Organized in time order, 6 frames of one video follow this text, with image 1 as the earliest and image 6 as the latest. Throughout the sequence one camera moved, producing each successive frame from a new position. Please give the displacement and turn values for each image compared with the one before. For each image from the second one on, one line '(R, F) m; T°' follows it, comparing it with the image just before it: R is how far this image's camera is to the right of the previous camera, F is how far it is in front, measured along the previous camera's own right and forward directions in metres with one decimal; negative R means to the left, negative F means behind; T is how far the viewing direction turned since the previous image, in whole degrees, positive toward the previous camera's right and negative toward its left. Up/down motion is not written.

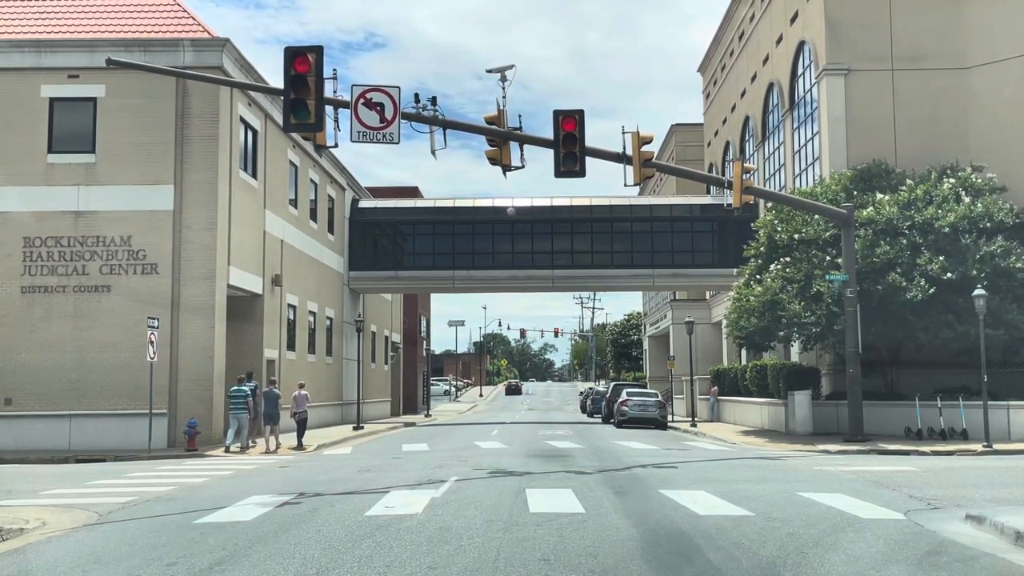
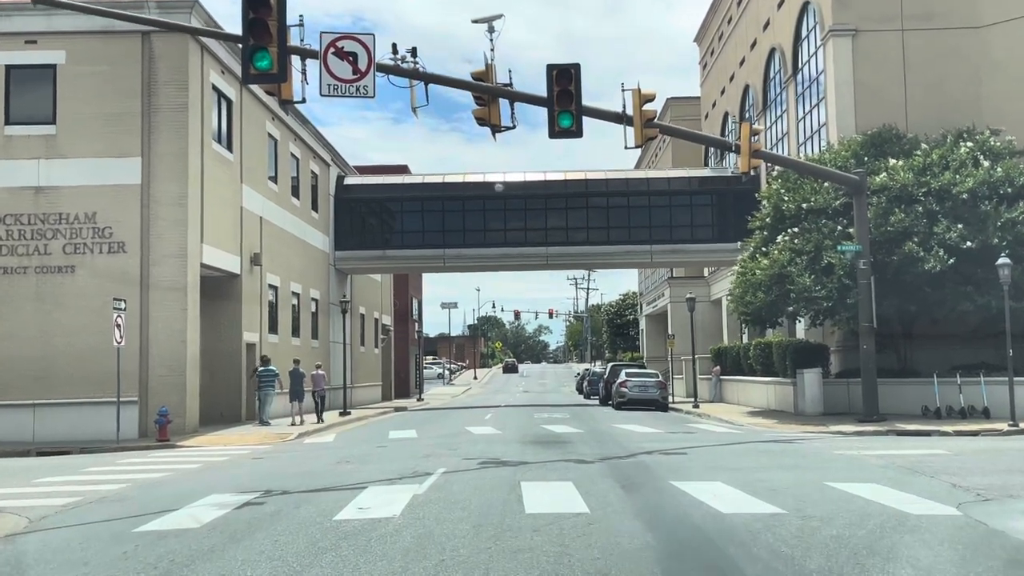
(0.0, +1.5) m; 0°
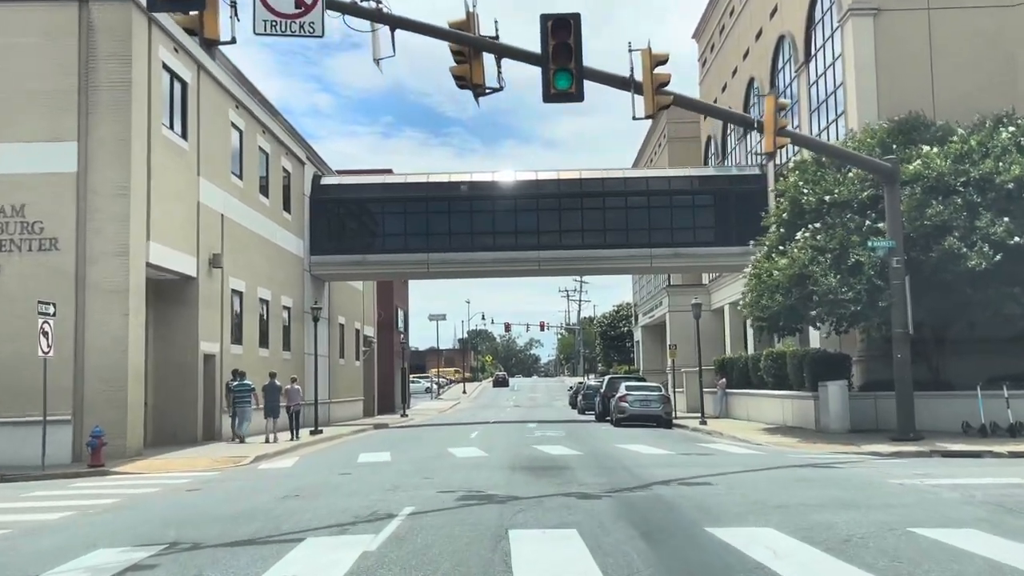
(+0.1, +2.7) m; +1°
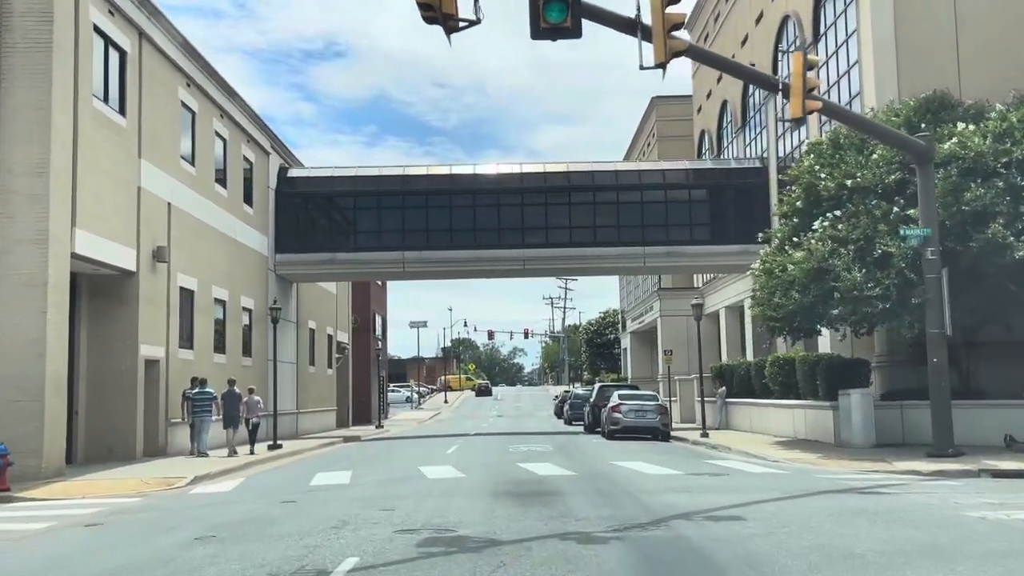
(0.0, +2.6) m; +1°
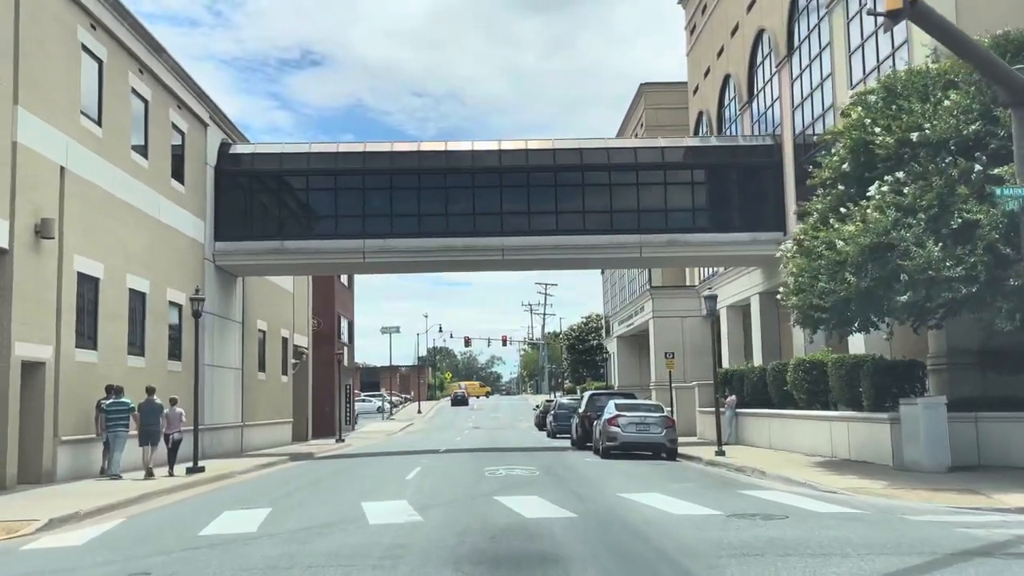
(0.0, +4.3) m; +1°
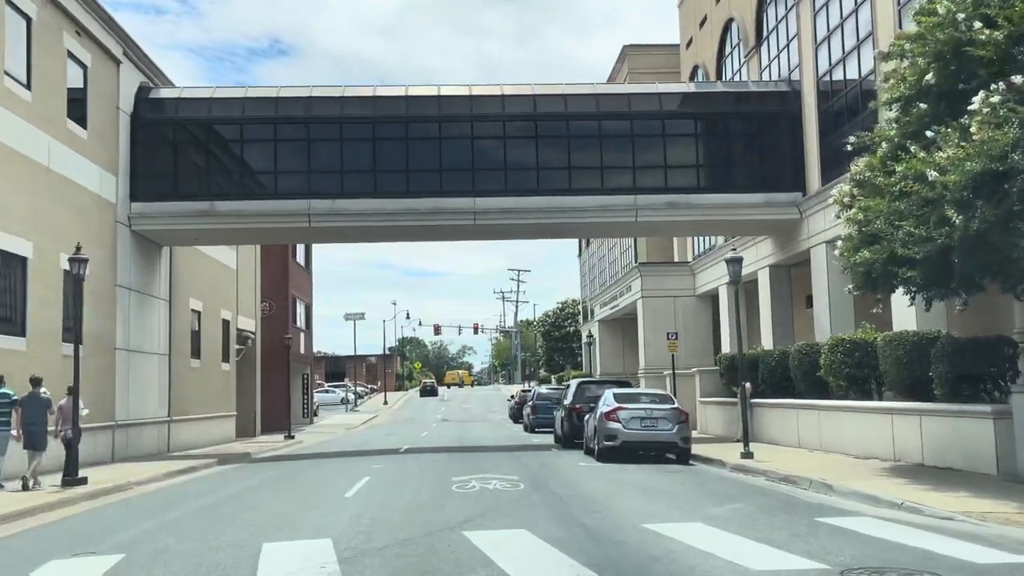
(-0.1, +4.3) m; +2°
